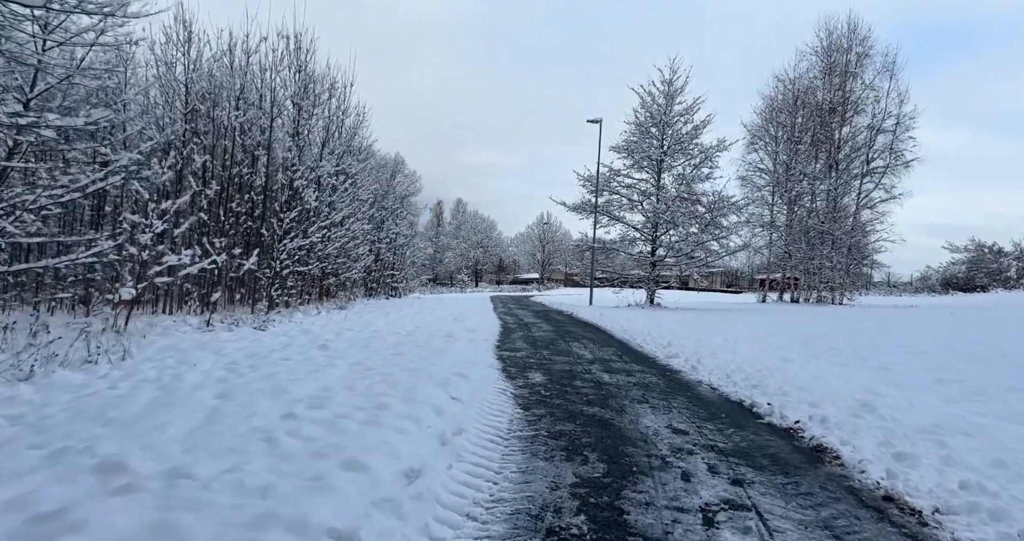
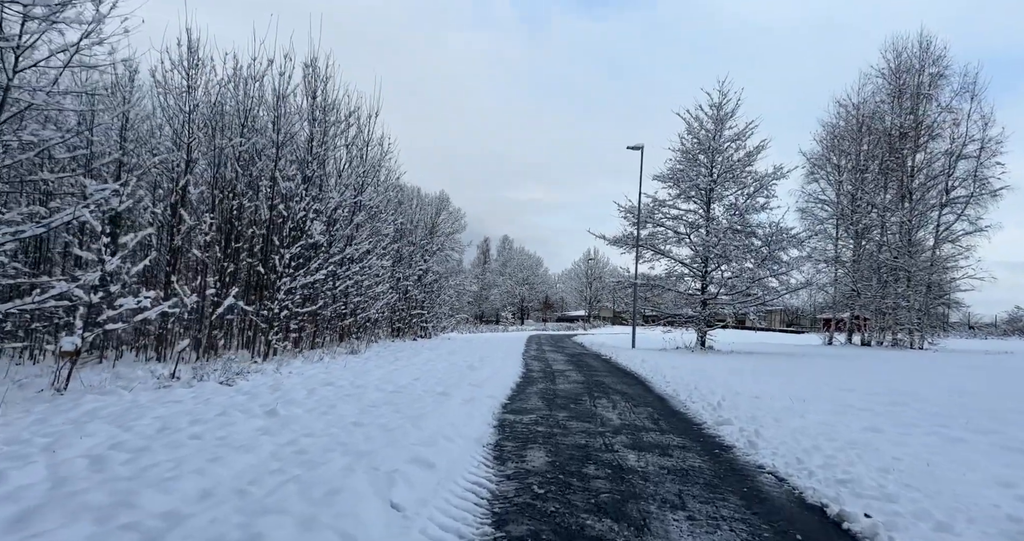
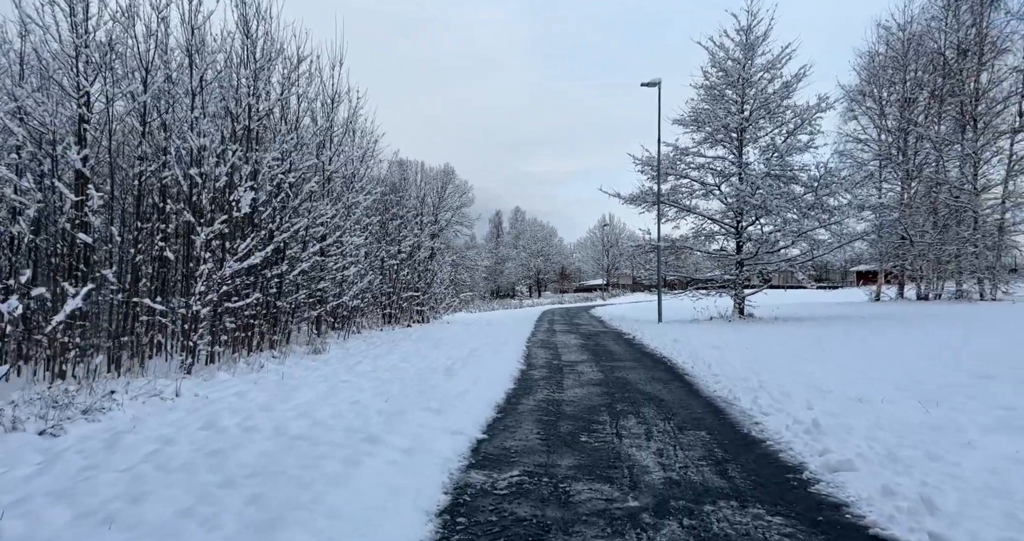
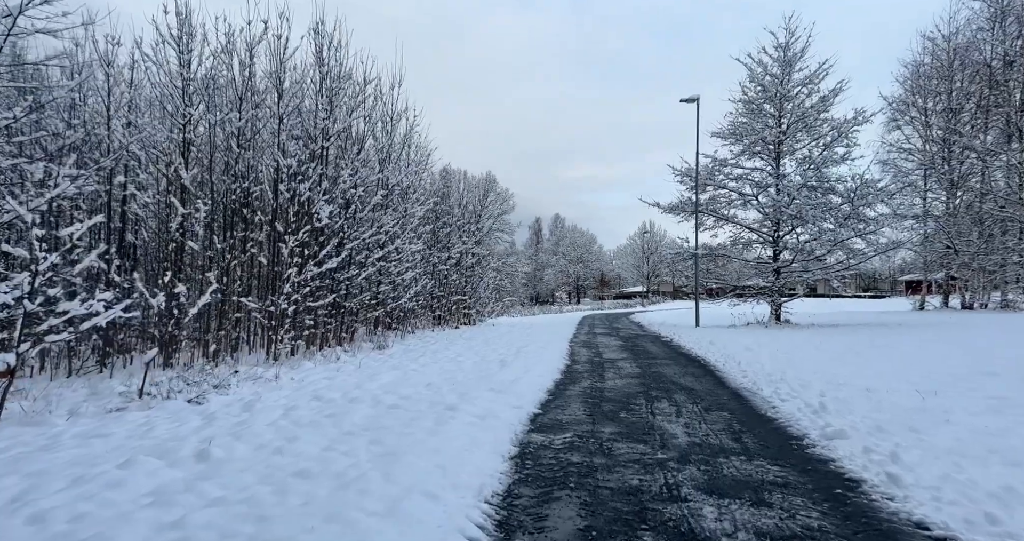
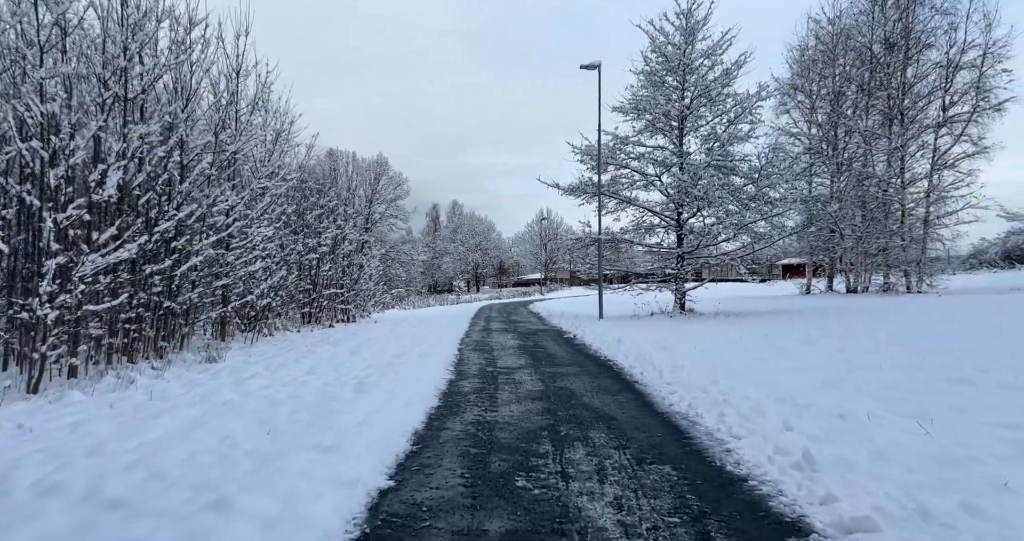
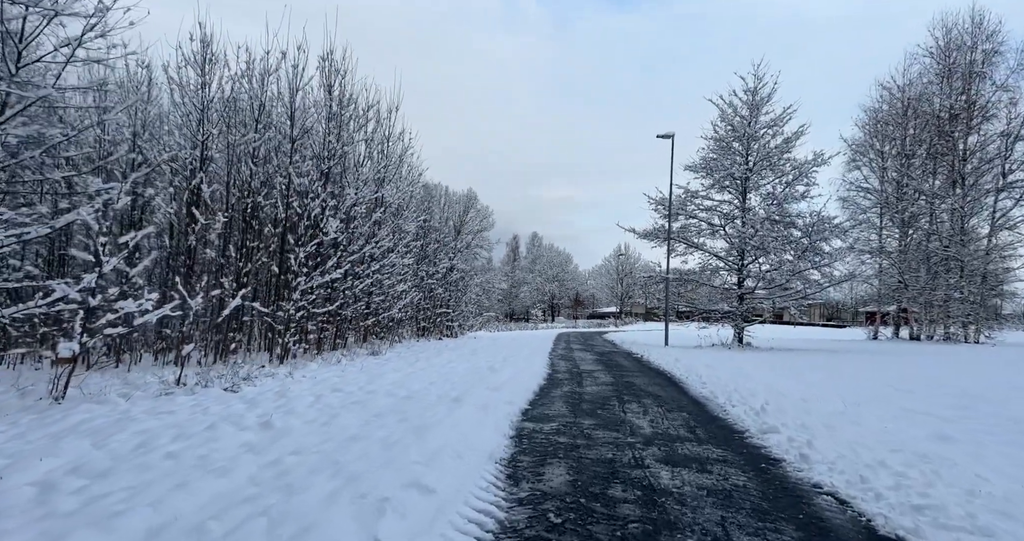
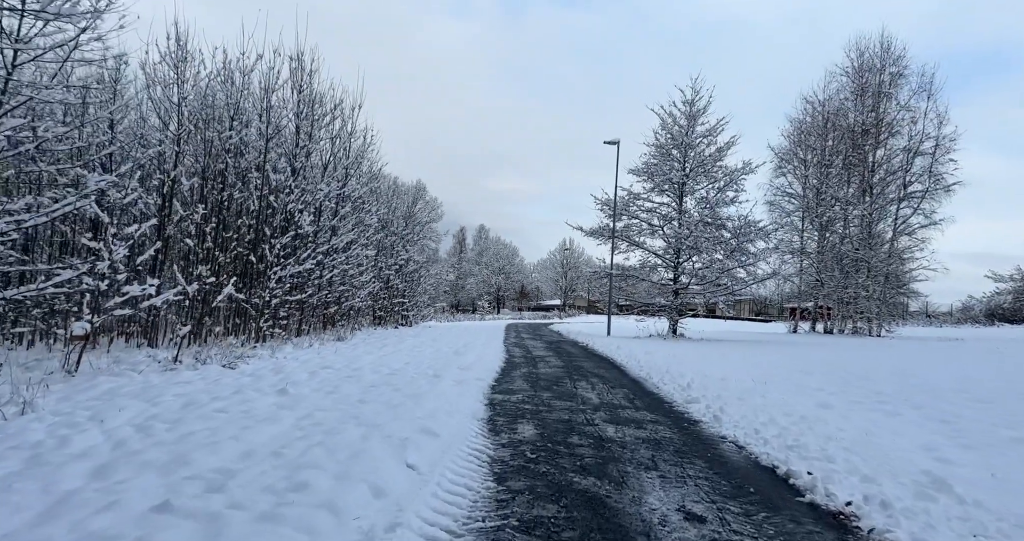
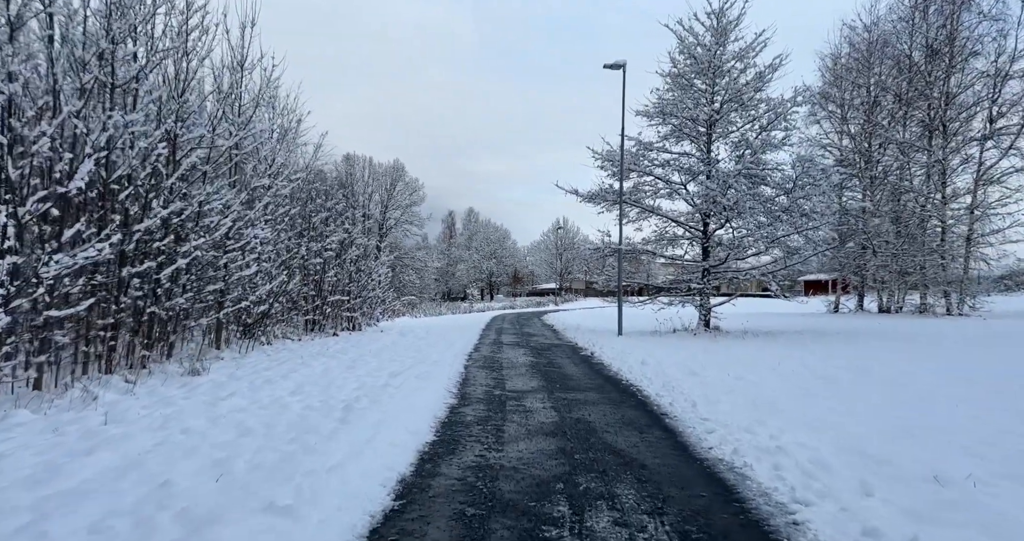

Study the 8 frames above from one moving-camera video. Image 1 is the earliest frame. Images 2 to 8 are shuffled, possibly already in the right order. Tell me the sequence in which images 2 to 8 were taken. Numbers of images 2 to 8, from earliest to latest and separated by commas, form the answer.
7, 2, 6, 4, 3, 5, 8
